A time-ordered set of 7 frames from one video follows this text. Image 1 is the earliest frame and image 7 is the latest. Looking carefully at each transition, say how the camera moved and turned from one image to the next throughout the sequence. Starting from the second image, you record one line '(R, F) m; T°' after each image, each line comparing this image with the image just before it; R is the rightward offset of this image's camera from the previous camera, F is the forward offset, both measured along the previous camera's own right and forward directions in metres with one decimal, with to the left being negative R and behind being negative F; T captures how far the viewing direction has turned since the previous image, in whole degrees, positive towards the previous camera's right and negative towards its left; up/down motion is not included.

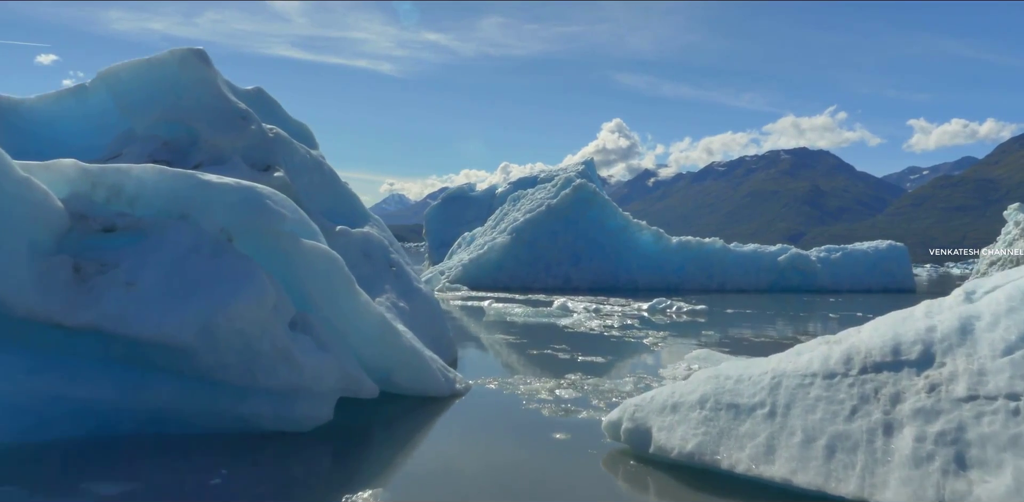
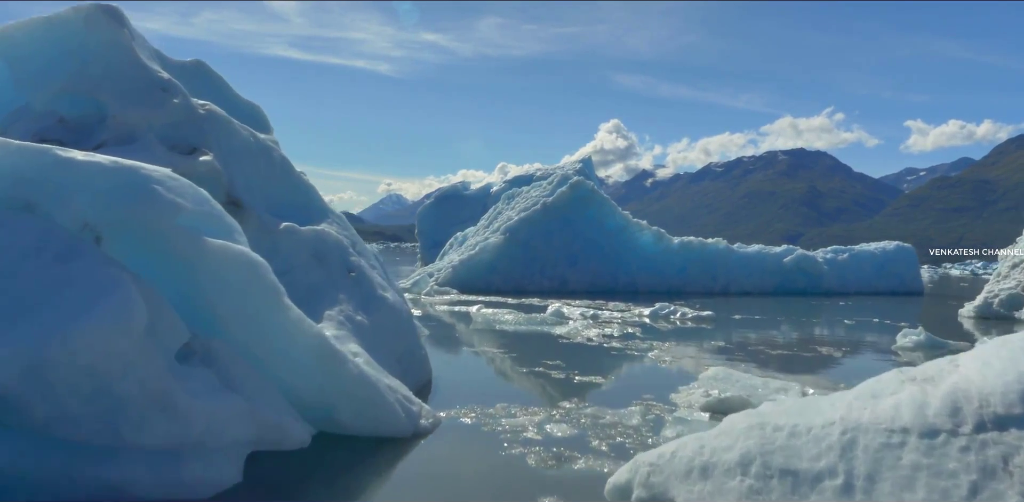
(+0.1, +1.5) m; 0°
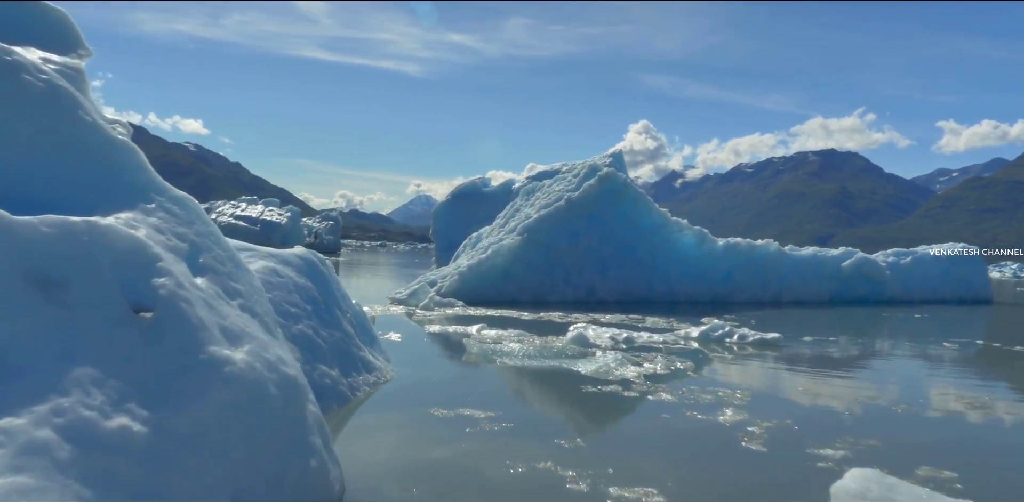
(+0.3, +4.0) m; -2°
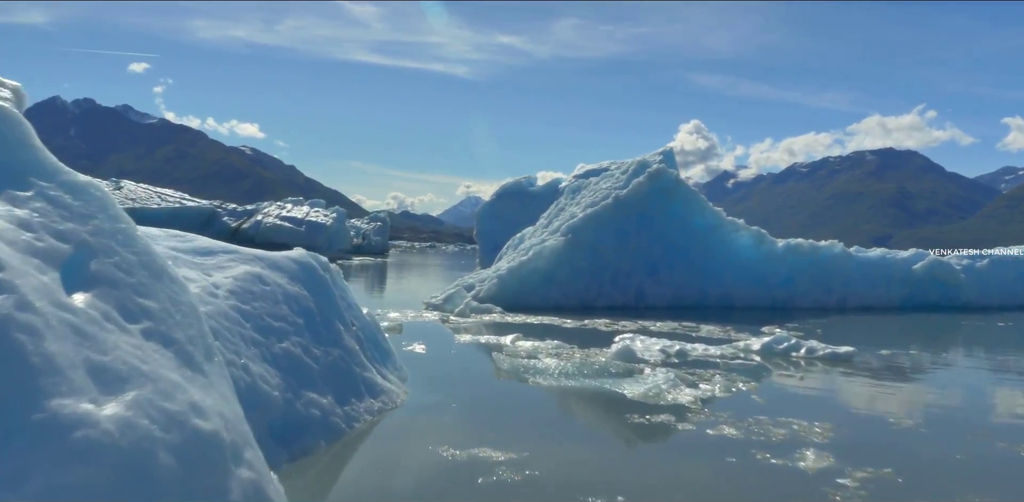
(+0.2, +1.4) m; -3°
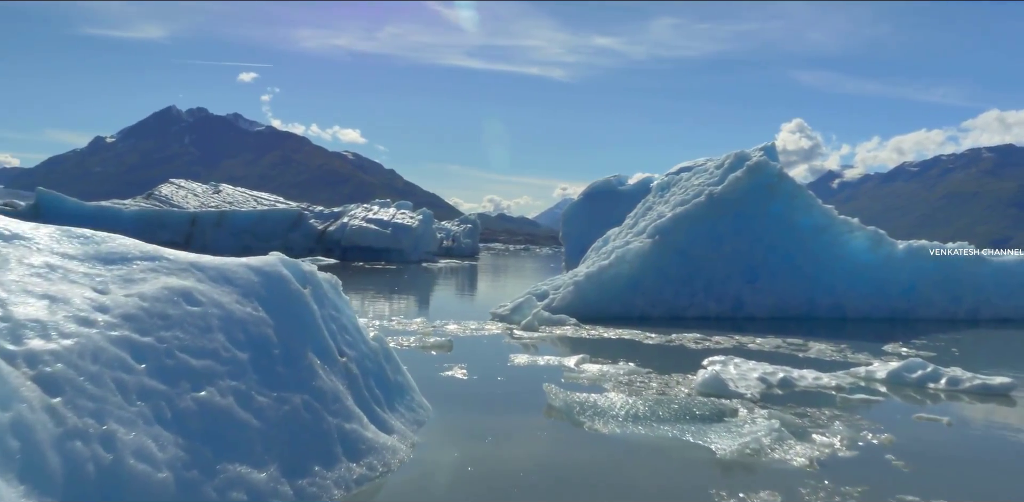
(+0.4, +2.1) m; -6°
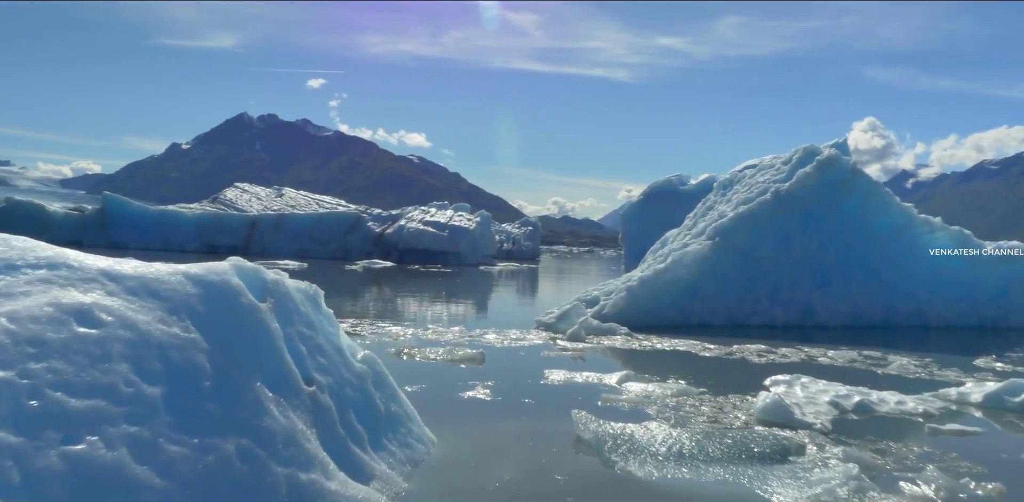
(+0.3, +1.2) m; -4°
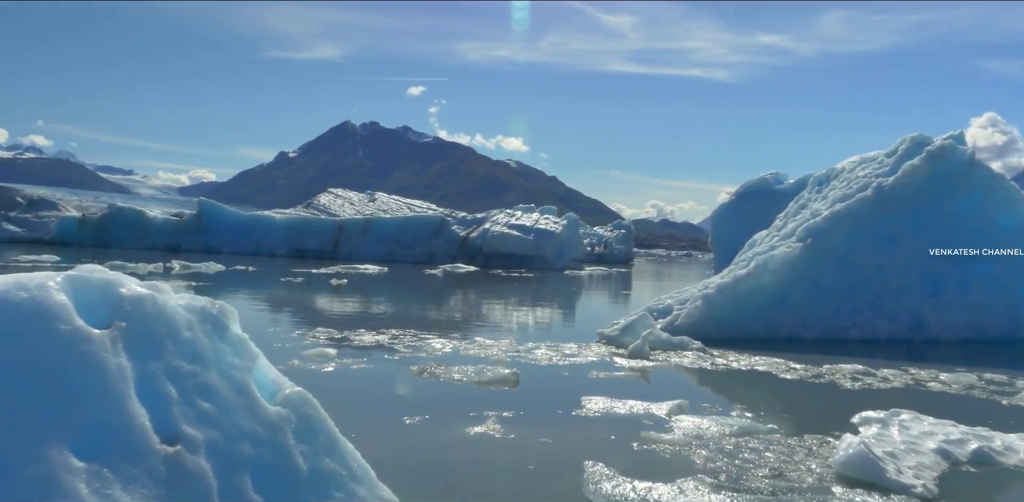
(+0.6, +1.5) m; -6°
